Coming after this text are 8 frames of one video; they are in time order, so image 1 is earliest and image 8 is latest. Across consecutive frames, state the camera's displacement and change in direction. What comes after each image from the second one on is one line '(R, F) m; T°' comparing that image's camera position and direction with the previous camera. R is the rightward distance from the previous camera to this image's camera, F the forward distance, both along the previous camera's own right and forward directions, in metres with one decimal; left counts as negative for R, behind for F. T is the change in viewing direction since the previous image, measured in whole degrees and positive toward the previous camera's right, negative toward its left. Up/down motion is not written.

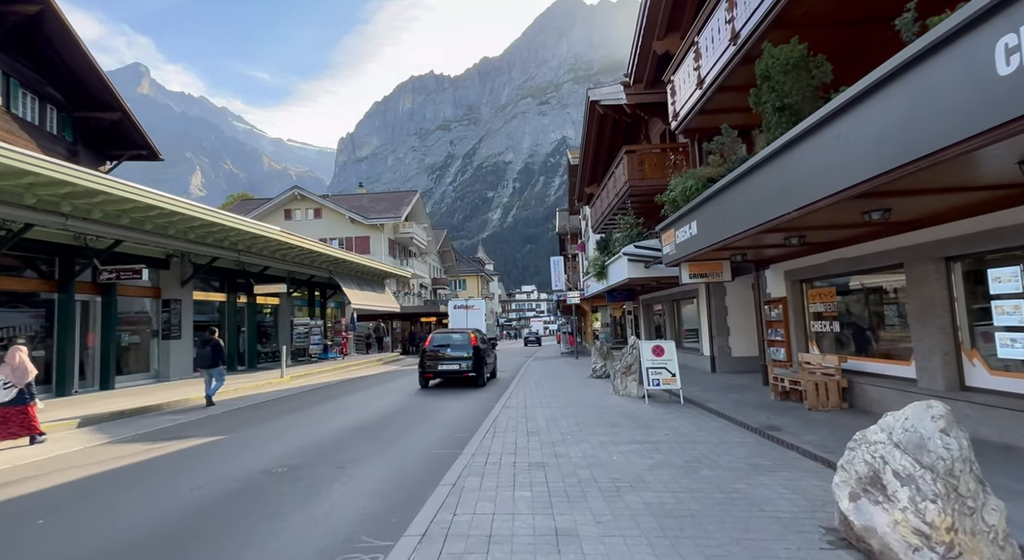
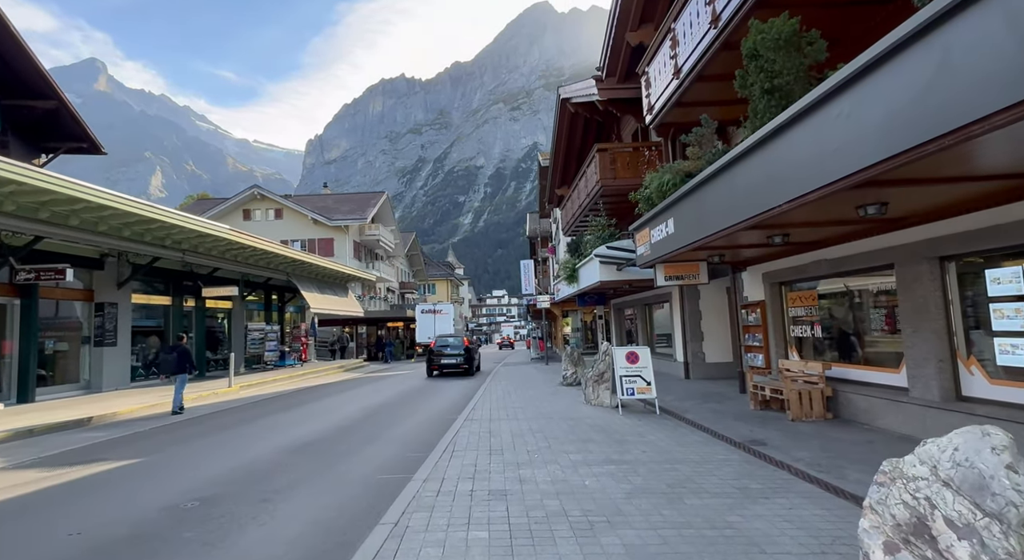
(+0.1, +0.8) m; +3°
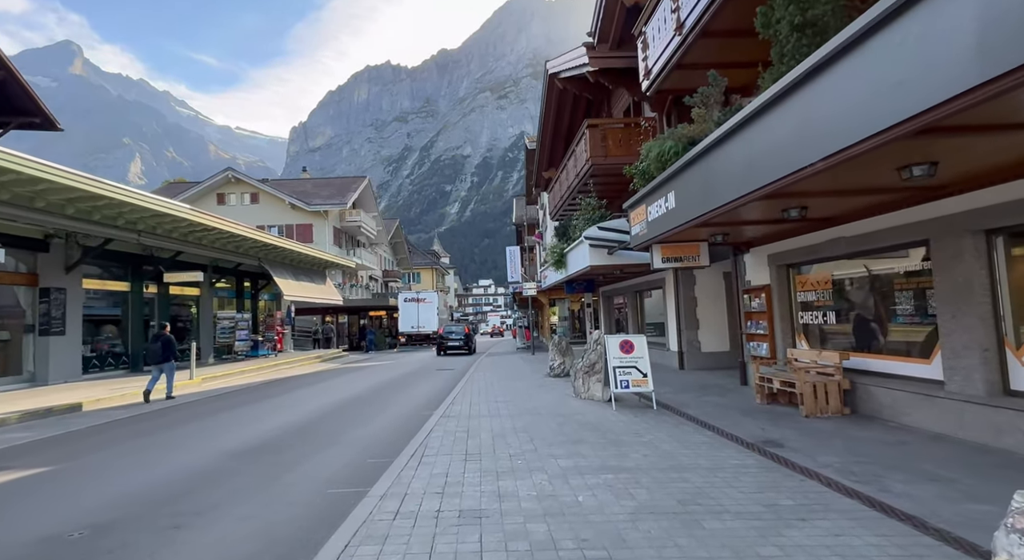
(+0.1, +1.1) m; +1°
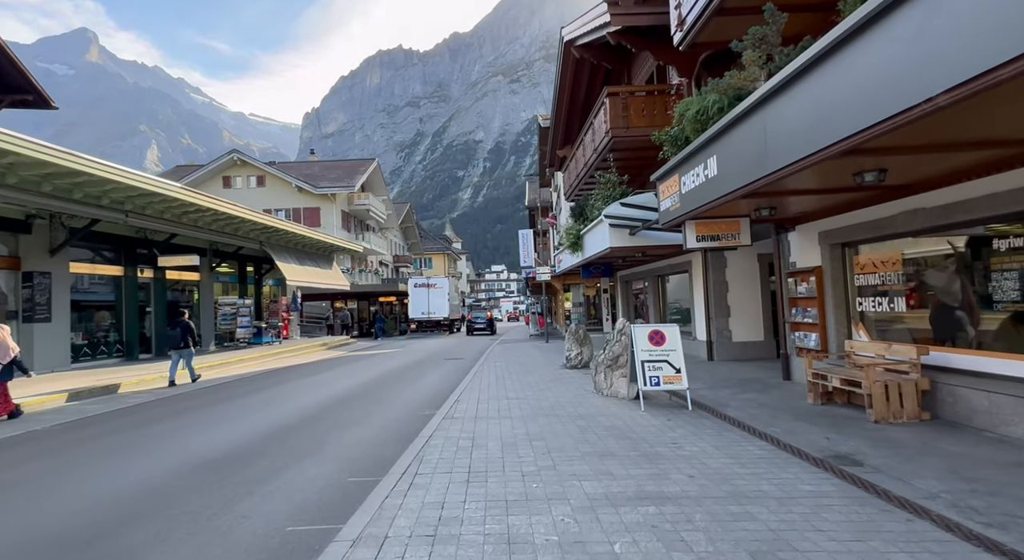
(0.0, +1.2) m; -1°
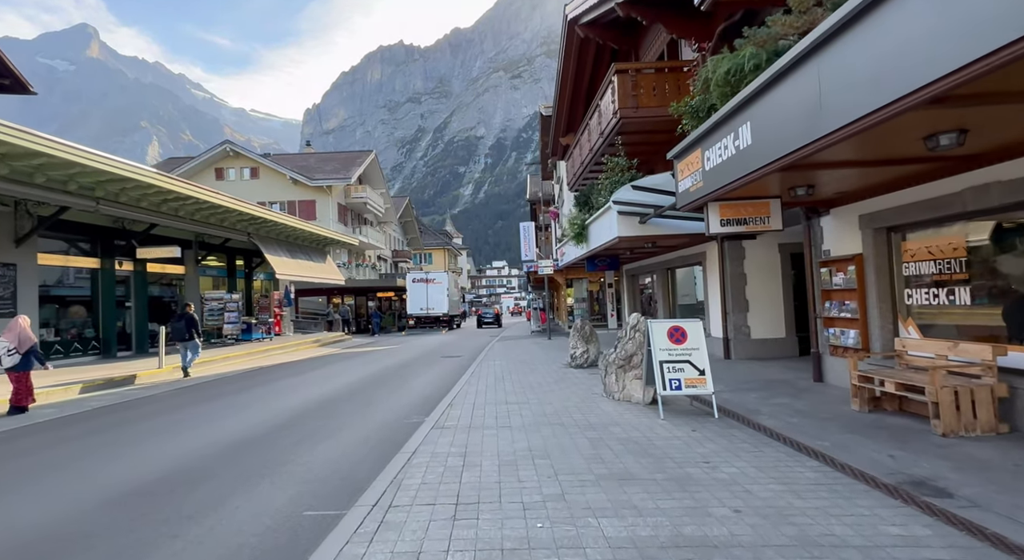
(0.0, +1.0) m; 0°
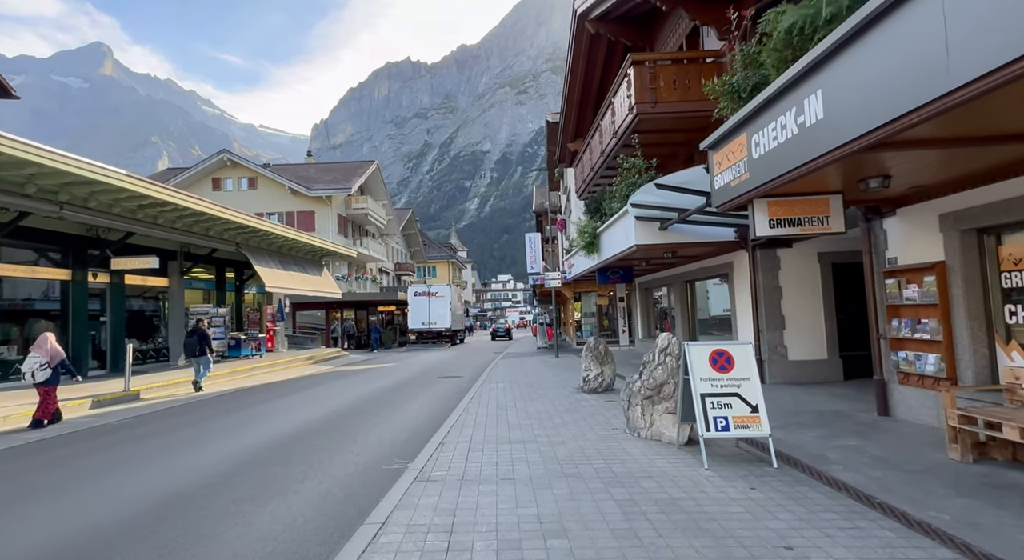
(0.0, +1.4) m; -1°
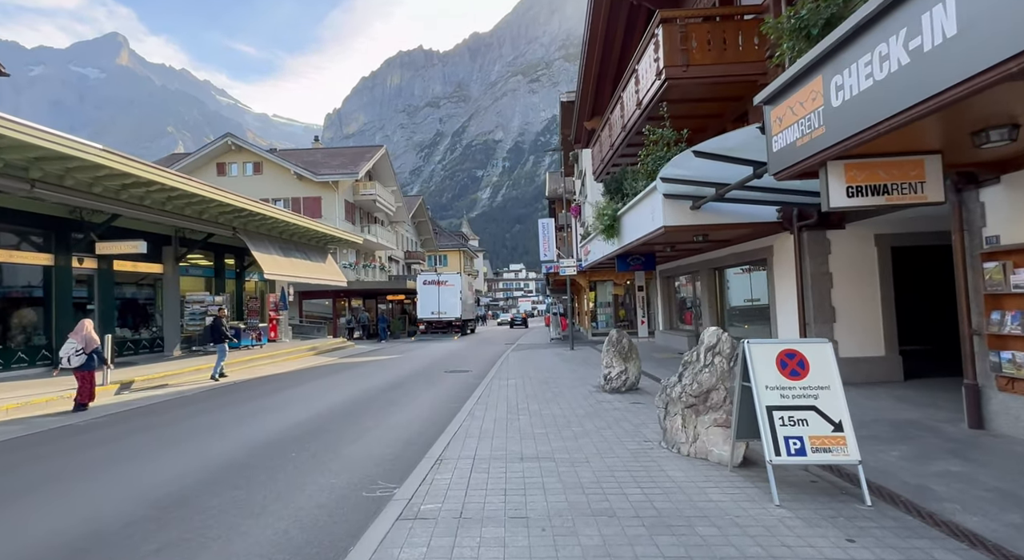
(0.0, +1.2) m; -1°
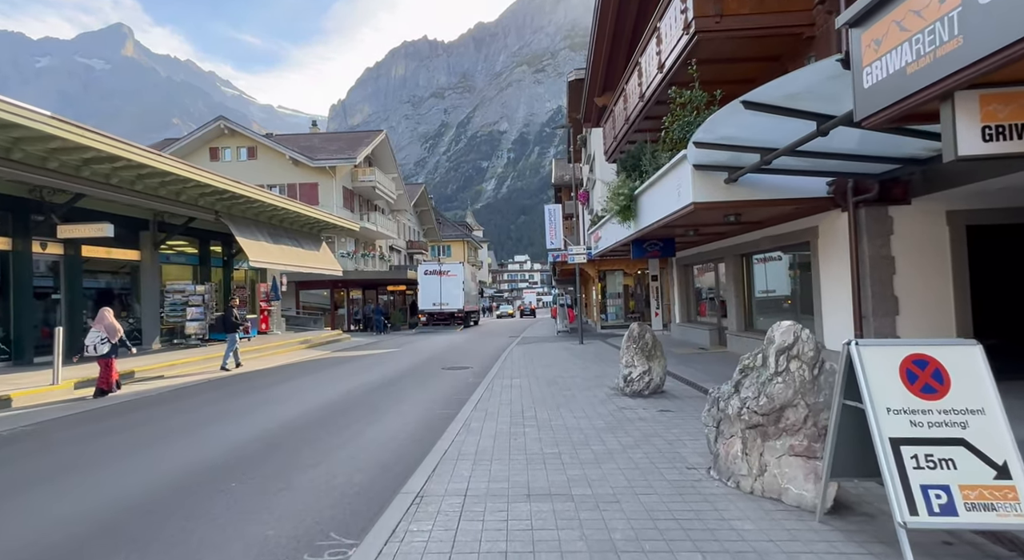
(0.0, +1.4) m; -1°
